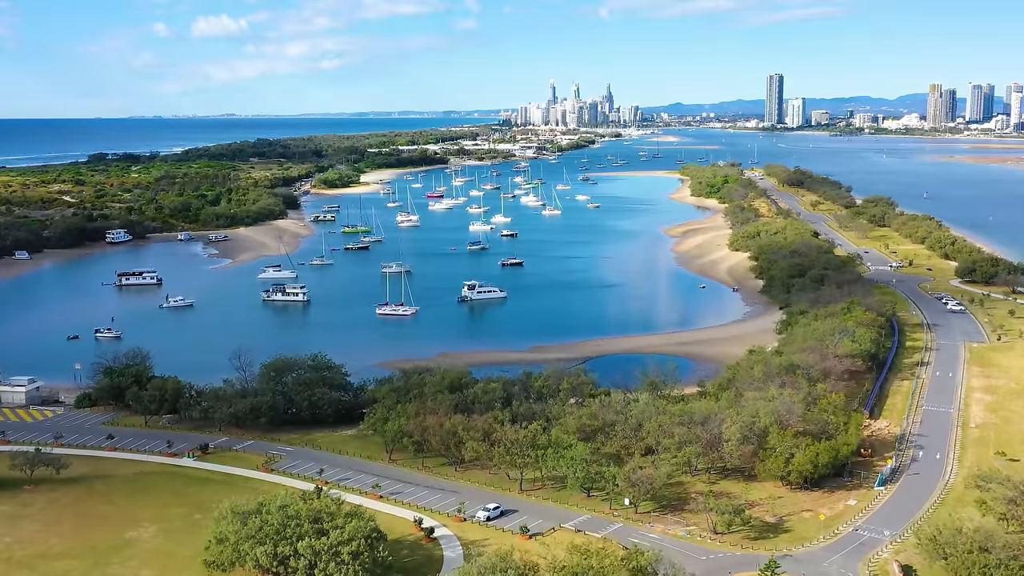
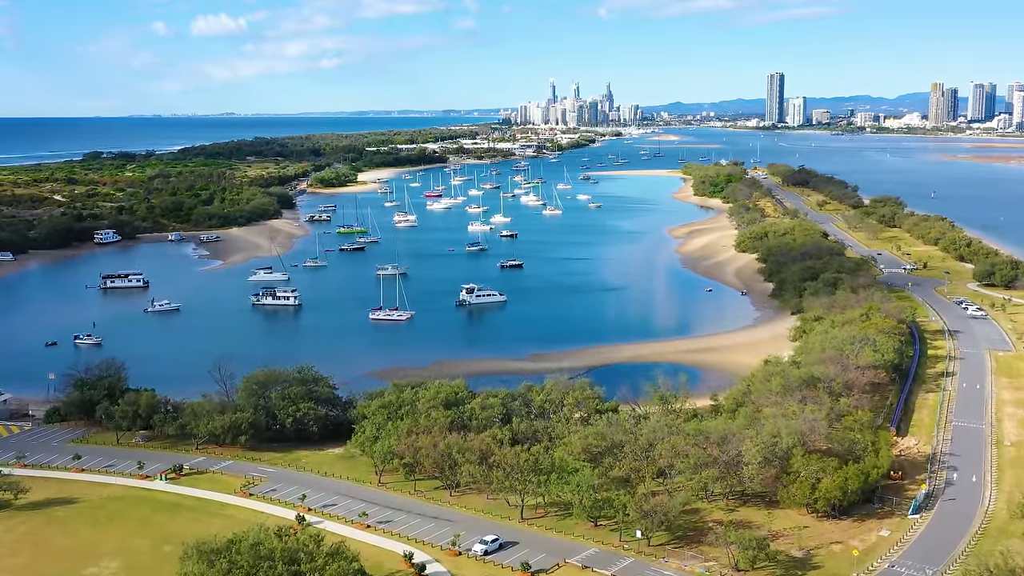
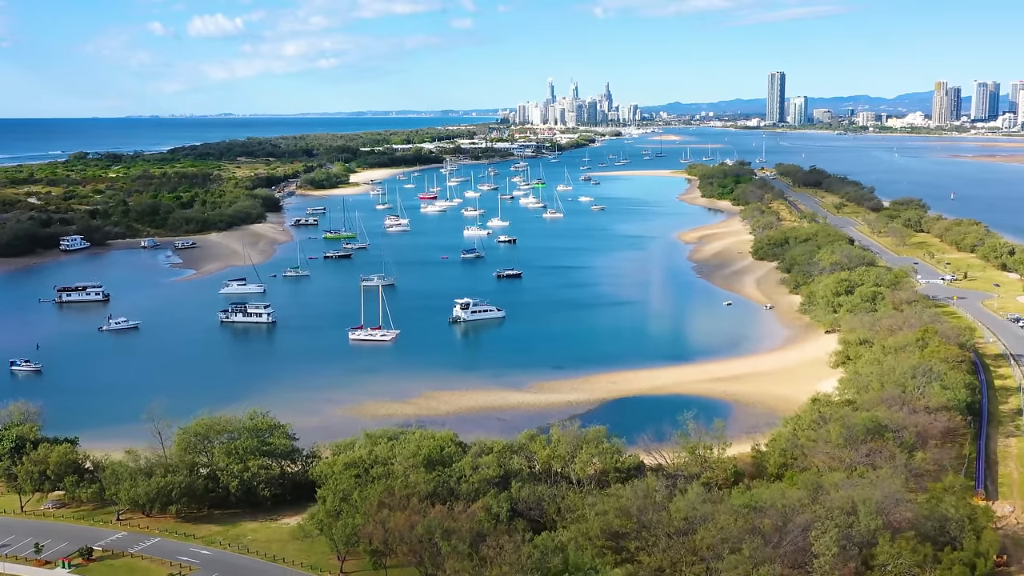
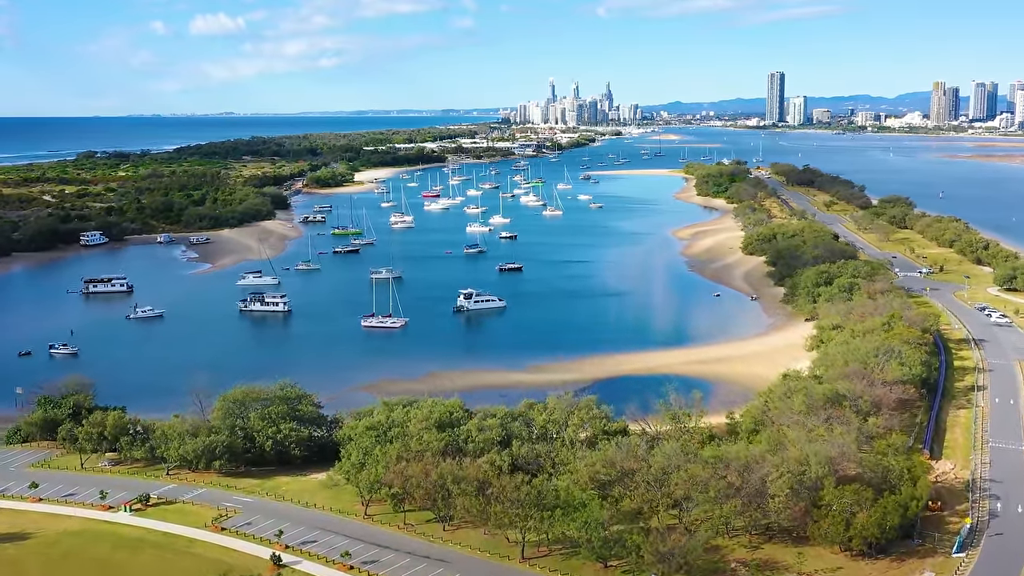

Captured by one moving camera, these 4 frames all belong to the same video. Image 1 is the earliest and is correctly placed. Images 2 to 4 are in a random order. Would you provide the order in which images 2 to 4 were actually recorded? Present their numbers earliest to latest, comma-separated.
2, 4, 3
